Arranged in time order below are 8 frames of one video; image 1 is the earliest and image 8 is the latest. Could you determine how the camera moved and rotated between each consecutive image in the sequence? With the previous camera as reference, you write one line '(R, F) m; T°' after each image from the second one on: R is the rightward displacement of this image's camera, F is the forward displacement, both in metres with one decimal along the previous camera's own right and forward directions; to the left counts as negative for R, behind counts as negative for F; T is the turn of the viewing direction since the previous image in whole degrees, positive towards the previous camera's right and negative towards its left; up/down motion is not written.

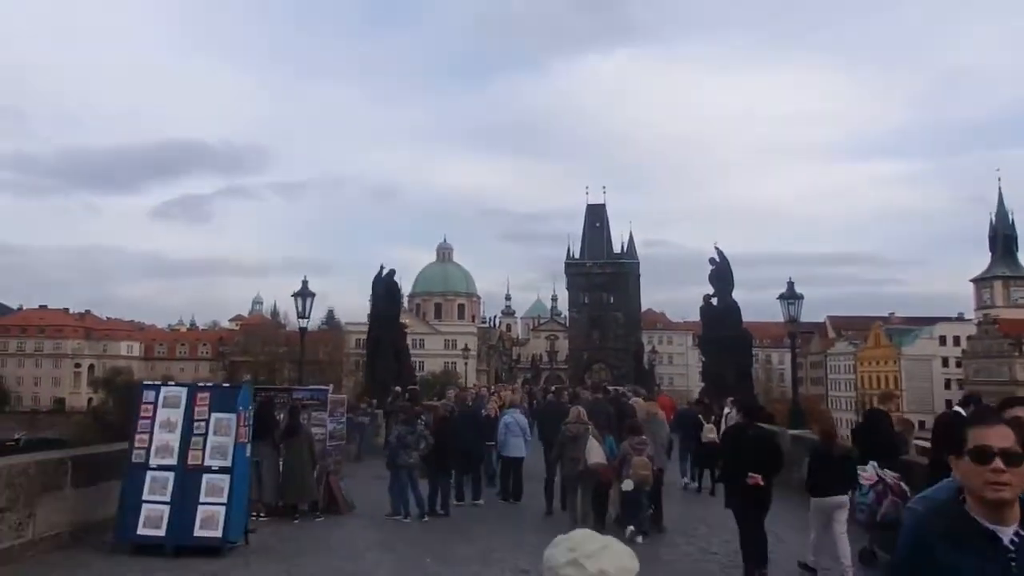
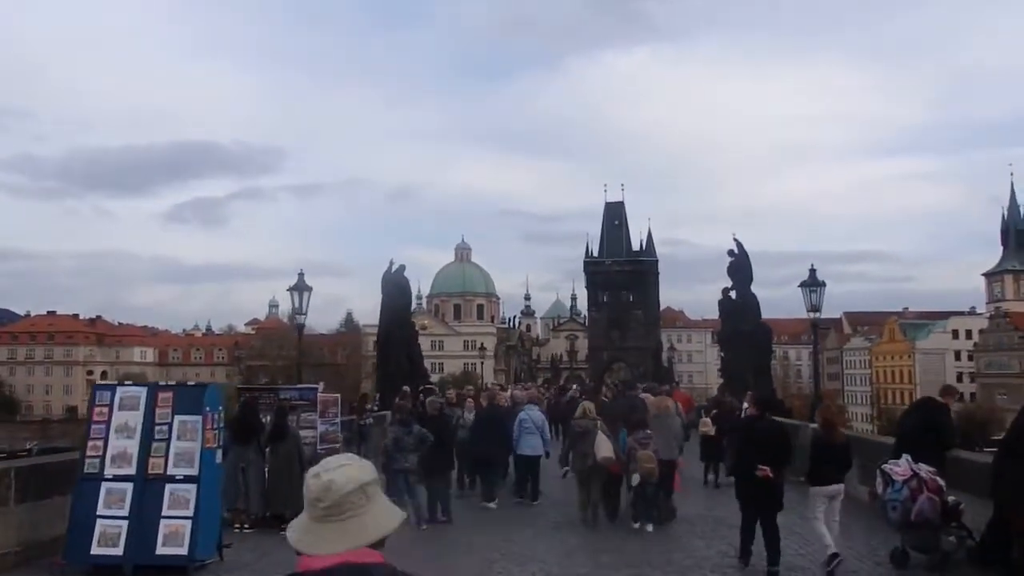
(+0.2, +0.9) m; -1°
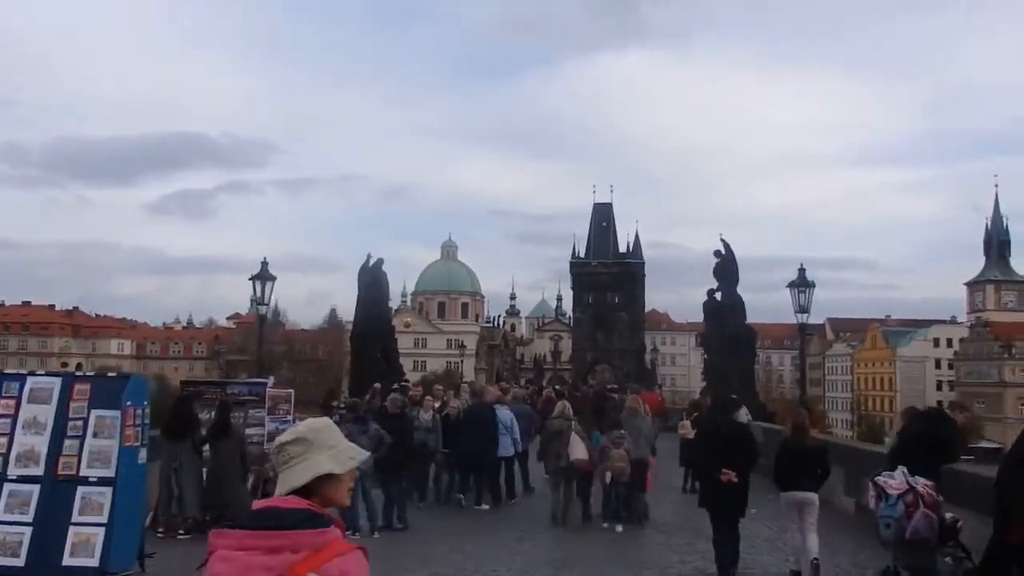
(+0.2, +0.8) m; +1°
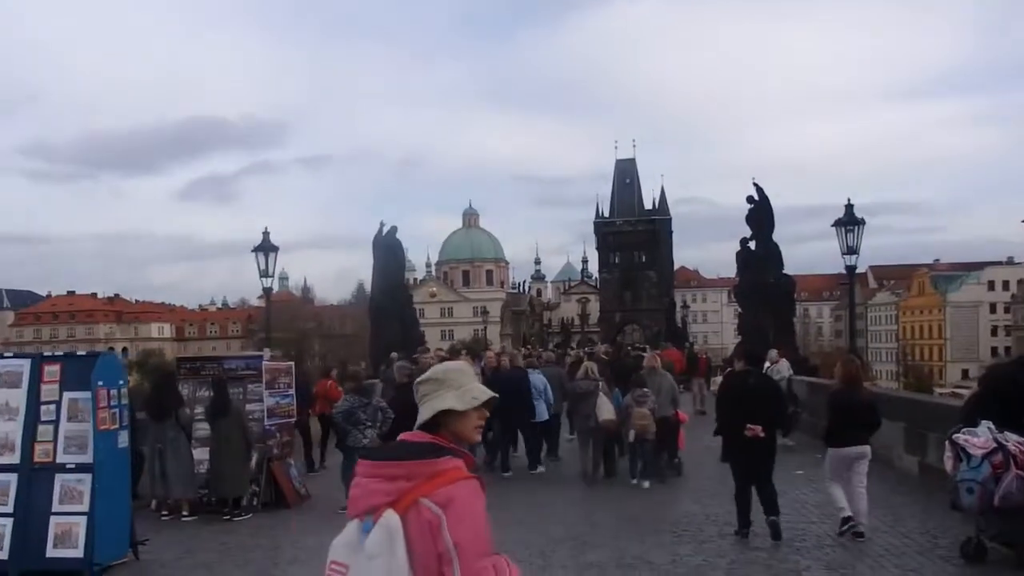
(+0.1, +1.1) m; -1°
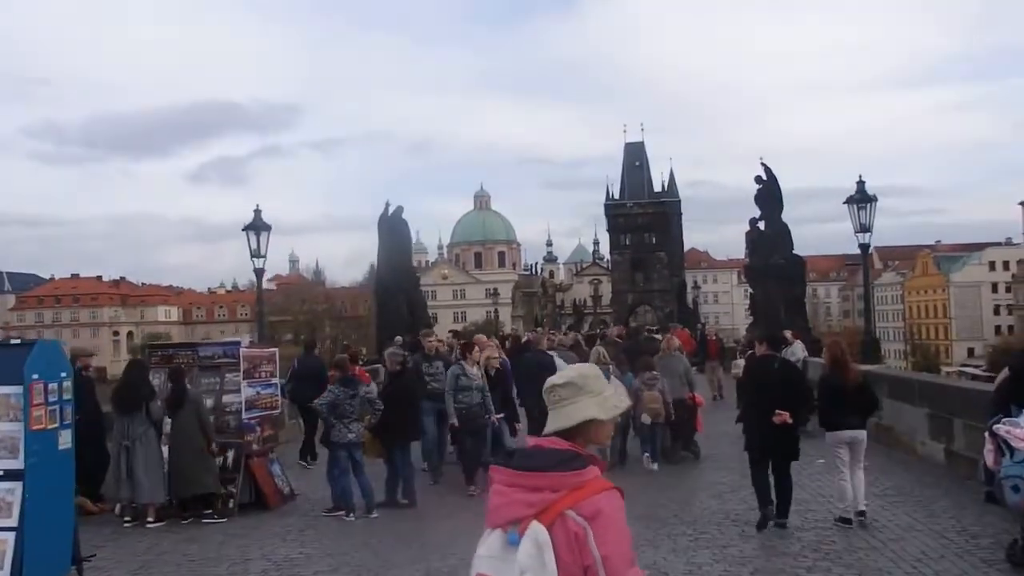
(+0.1, +0.7) m; -1°
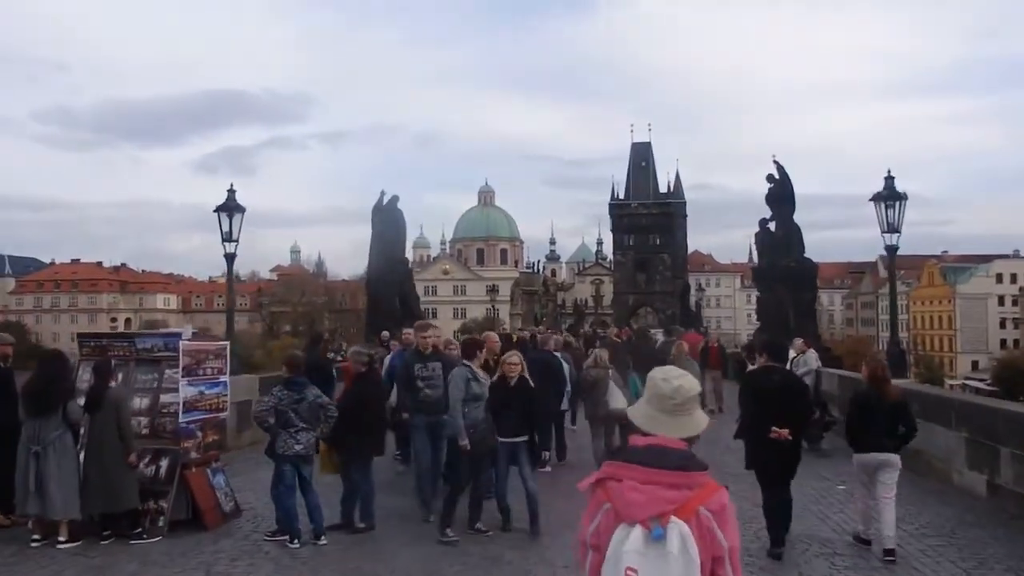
(+0.1, +1.2) m; 0°
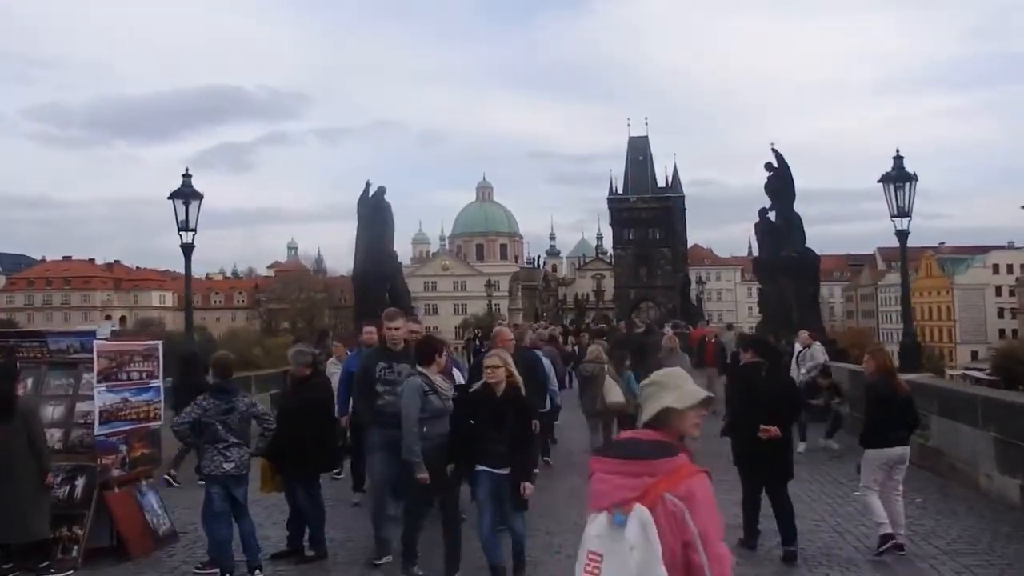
(+0.2, +1.1) m; 0°
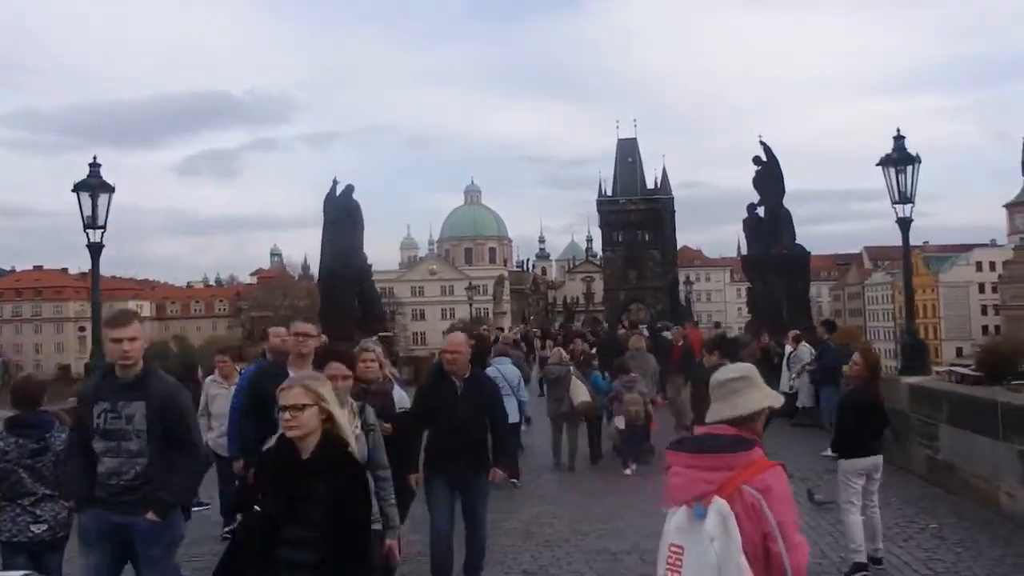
(+0.3, +1.5) m; 0°
